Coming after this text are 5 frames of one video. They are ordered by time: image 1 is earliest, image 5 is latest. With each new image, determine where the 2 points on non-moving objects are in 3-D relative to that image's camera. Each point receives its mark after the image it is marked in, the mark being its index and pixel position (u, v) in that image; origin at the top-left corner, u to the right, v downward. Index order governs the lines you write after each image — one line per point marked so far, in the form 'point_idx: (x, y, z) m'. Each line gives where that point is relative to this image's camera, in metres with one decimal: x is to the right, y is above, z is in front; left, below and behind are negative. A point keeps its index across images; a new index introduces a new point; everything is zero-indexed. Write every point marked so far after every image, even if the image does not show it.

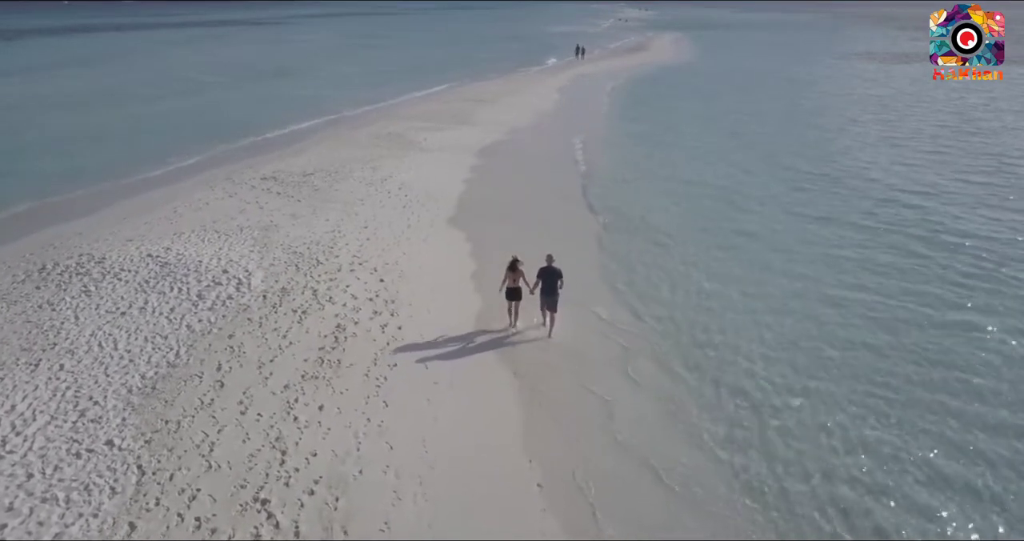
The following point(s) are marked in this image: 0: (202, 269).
0: (-5.6, 0.0, +13.4) m
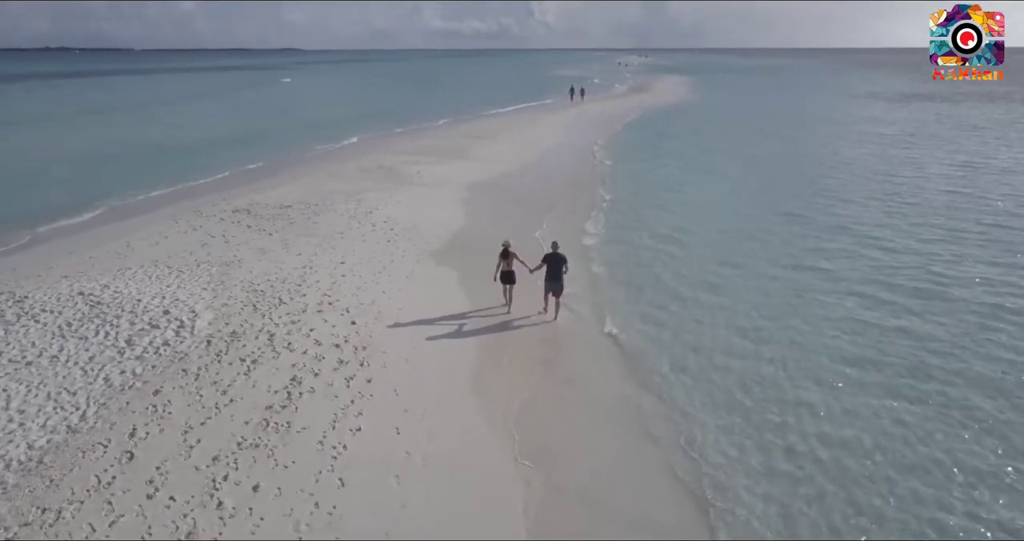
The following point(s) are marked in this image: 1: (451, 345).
0: (-5.7, -0.6, +11.3) m
1: (-0.9, -1.1, +11.2) m
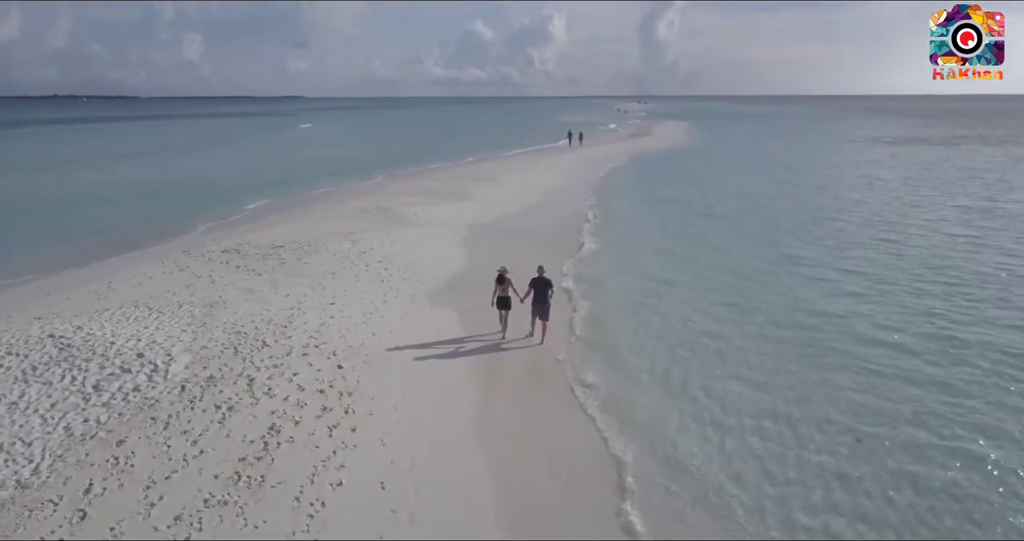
0: (-5.7, -1.2, +10.6) m
1: (-0.9, -1.7, +10.5) m
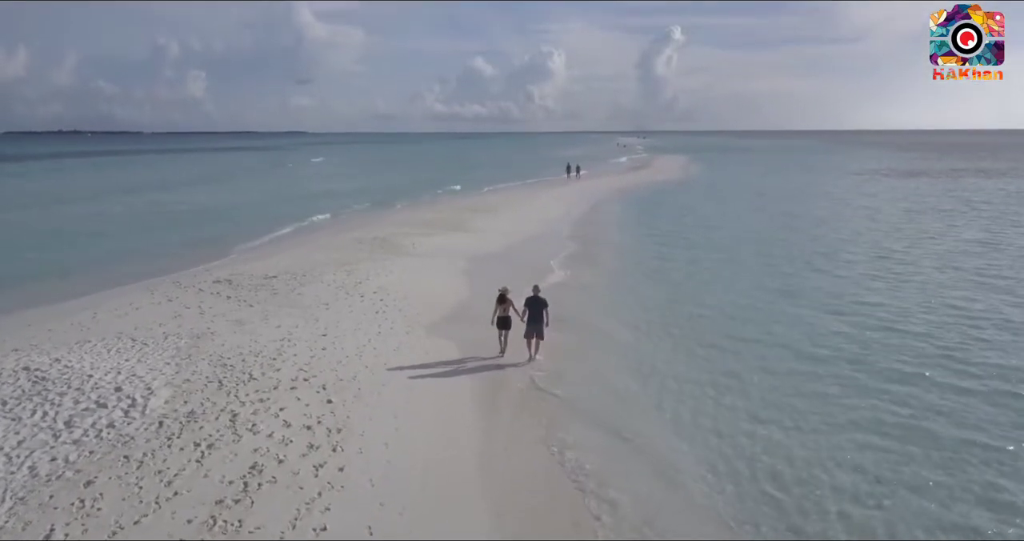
0: (-5.7, -1.5, +10.0) m
1: (-1.0, -2.0, +9.9) m
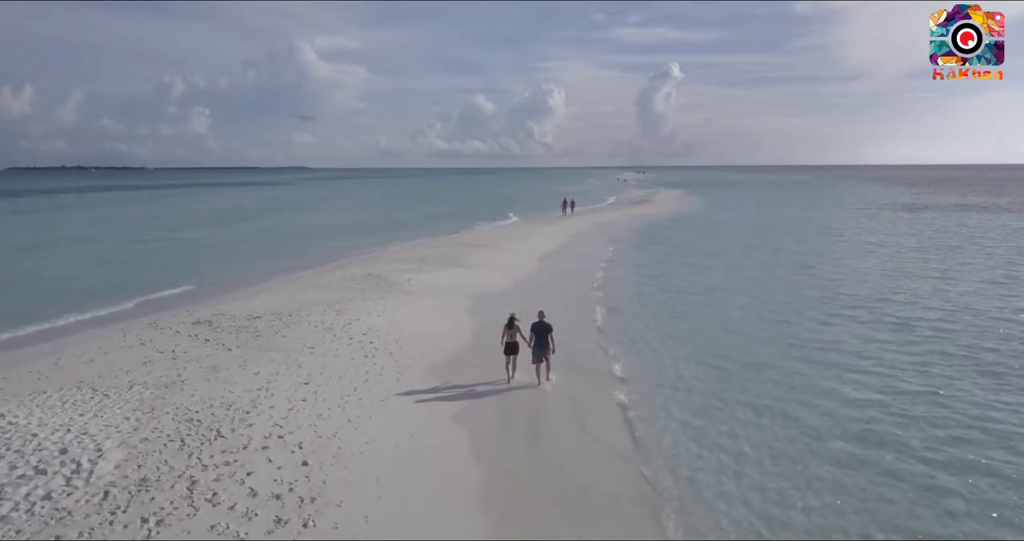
0: (-5.7, -2.1, +8.8) m
1: (-1.0, -2.6, +8.7) m
